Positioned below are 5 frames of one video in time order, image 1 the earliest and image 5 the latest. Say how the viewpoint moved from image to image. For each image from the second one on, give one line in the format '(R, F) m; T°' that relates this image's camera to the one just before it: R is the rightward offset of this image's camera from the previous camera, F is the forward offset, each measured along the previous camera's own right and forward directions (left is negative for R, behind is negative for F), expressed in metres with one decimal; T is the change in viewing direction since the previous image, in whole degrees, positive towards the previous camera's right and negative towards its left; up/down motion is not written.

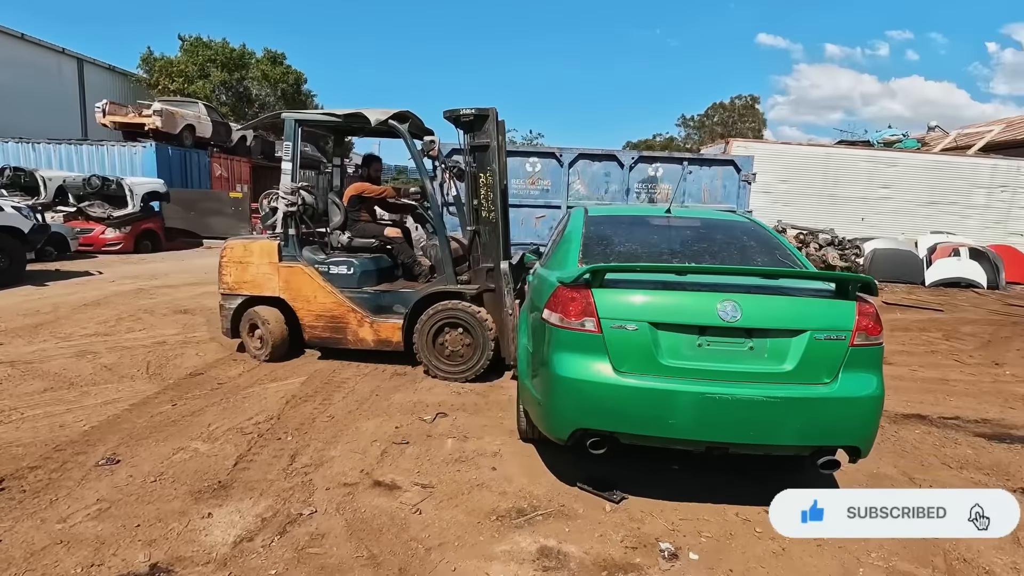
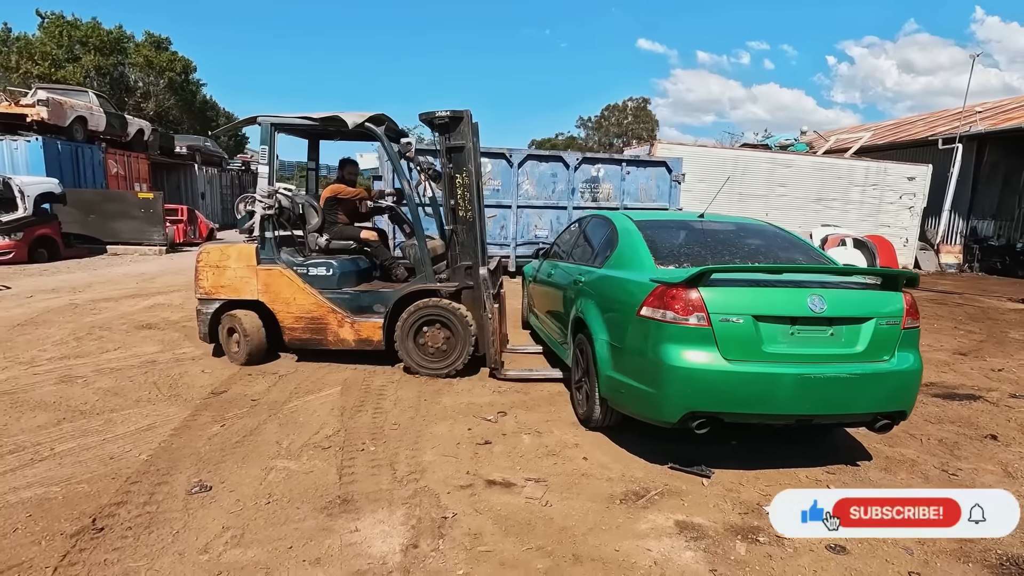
(-1.2, -0.1) m; +10°
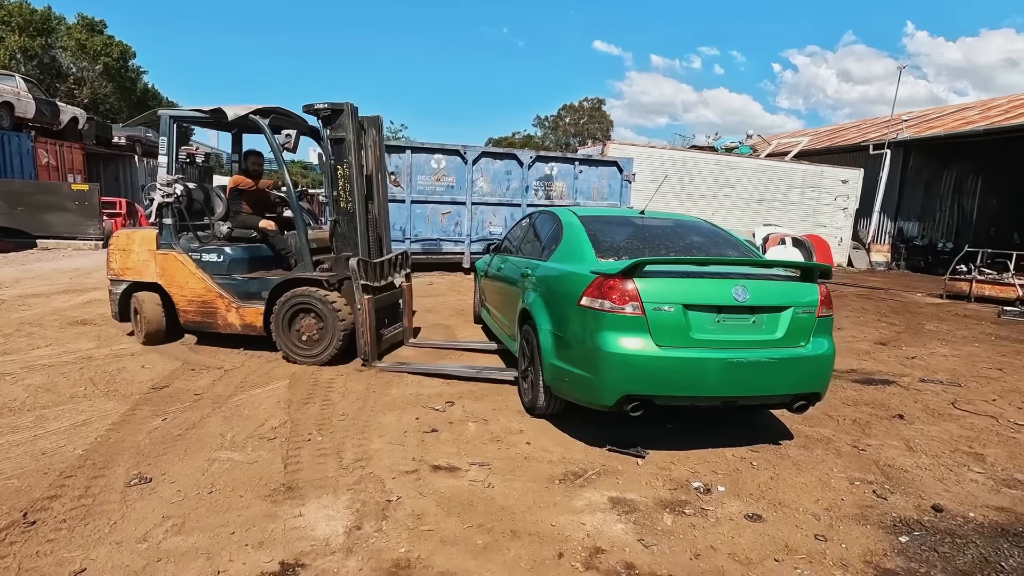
(+0.1, -0.1) m; +5°
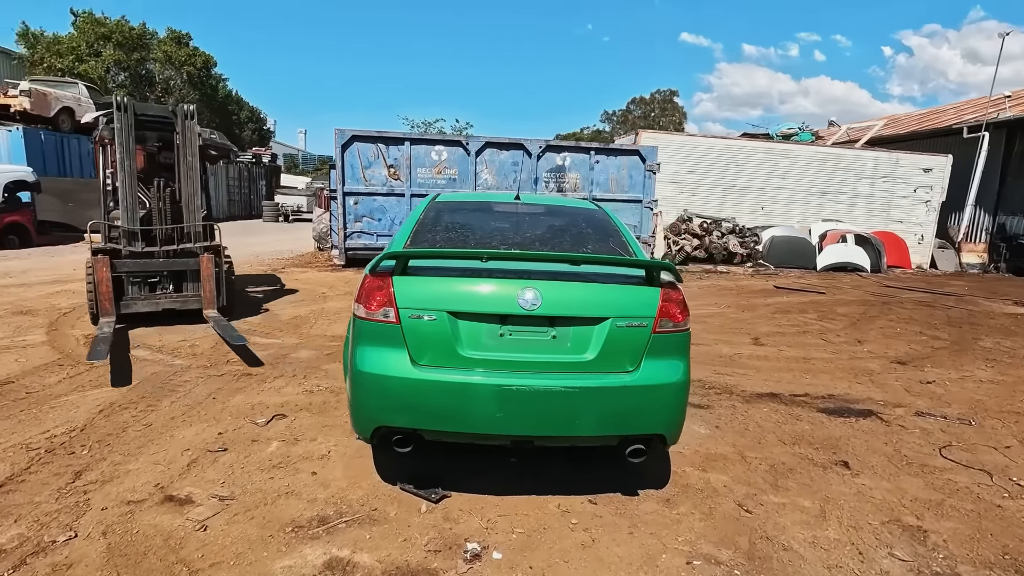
(+1.7, +0.9) m; -8°
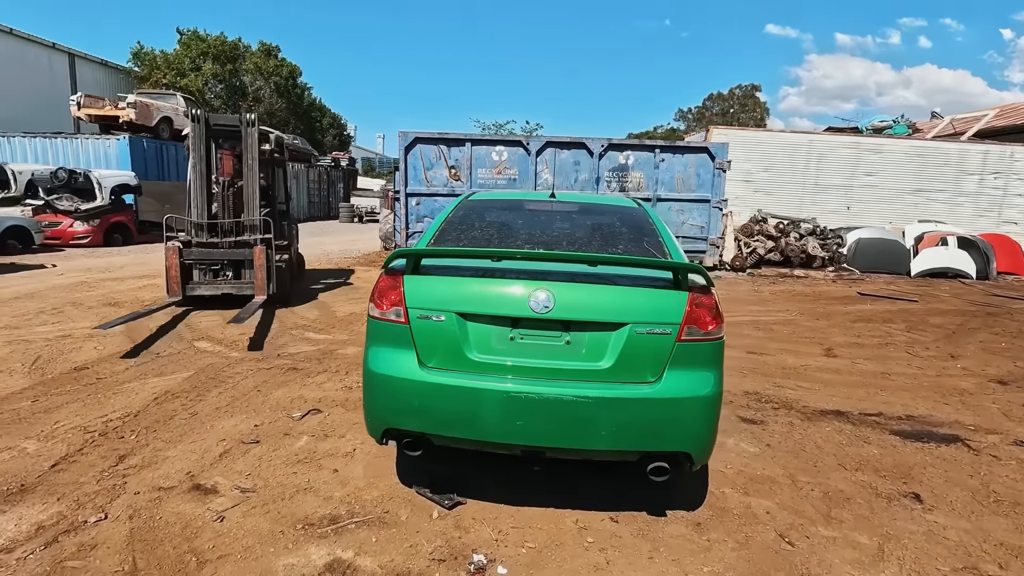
(+0.3, +0.1) m; -7°
